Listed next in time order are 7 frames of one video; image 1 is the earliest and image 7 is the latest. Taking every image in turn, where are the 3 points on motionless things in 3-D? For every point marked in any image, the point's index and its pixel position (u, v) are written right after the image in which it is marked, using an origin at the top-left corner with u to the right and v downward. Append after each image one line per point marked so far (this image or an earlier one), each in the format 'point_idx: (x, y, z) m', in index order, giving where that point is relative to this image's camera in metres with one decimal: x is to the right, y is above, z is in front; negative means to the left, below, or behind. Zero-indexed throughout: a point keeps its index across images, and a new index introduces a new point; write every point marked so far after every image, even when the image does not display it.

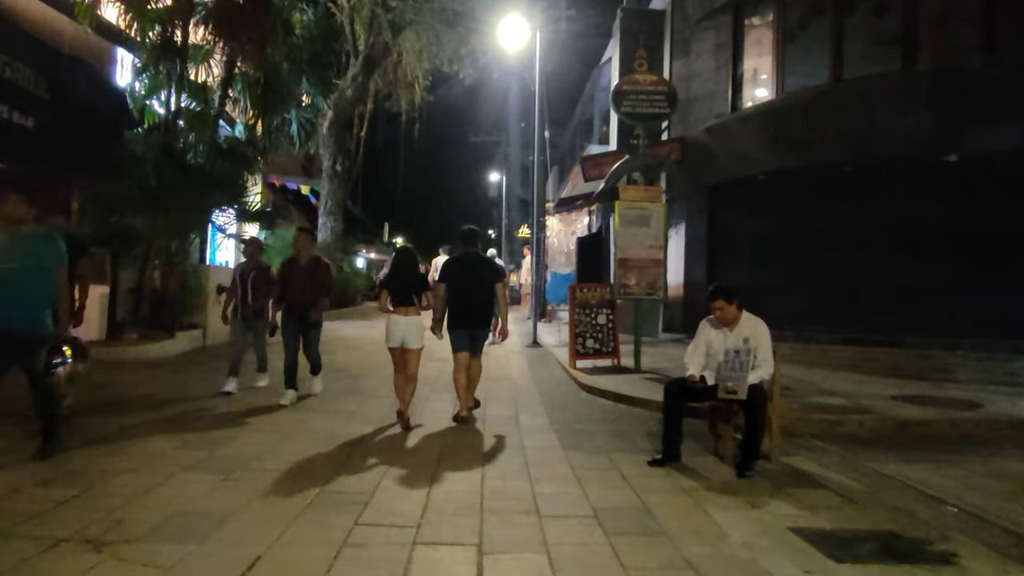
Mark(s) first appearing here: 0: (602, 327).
0: (+1.4, -0.6, +11.3) m
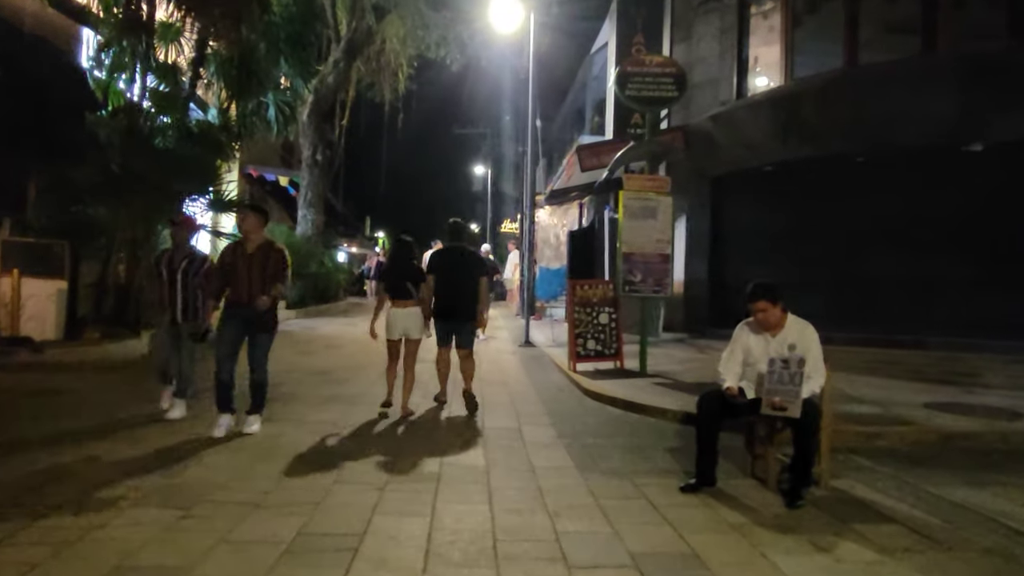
0: (+1.3, -0.6, +10.5) m
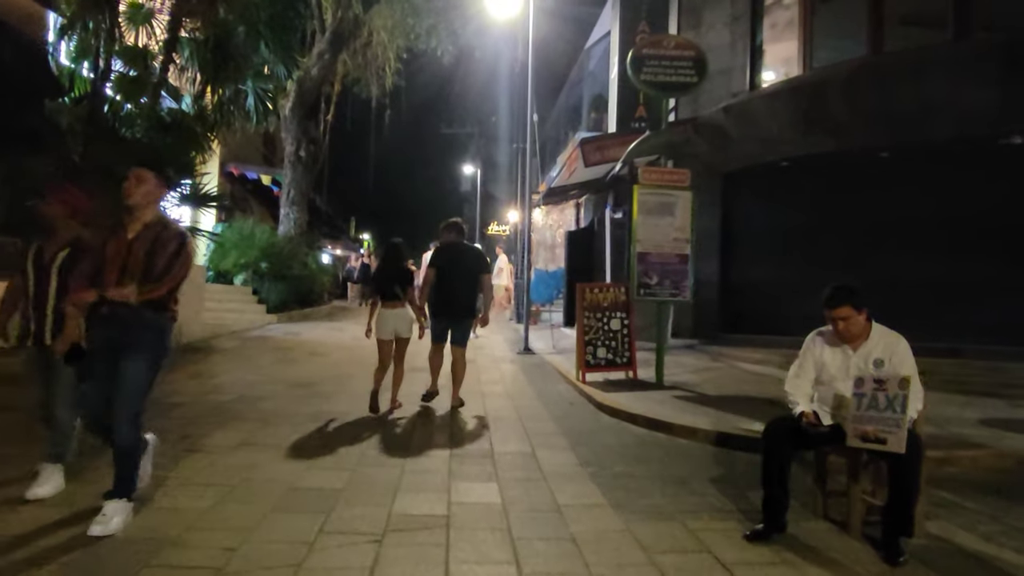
0: (+1.4, -0.6, +9.6) m
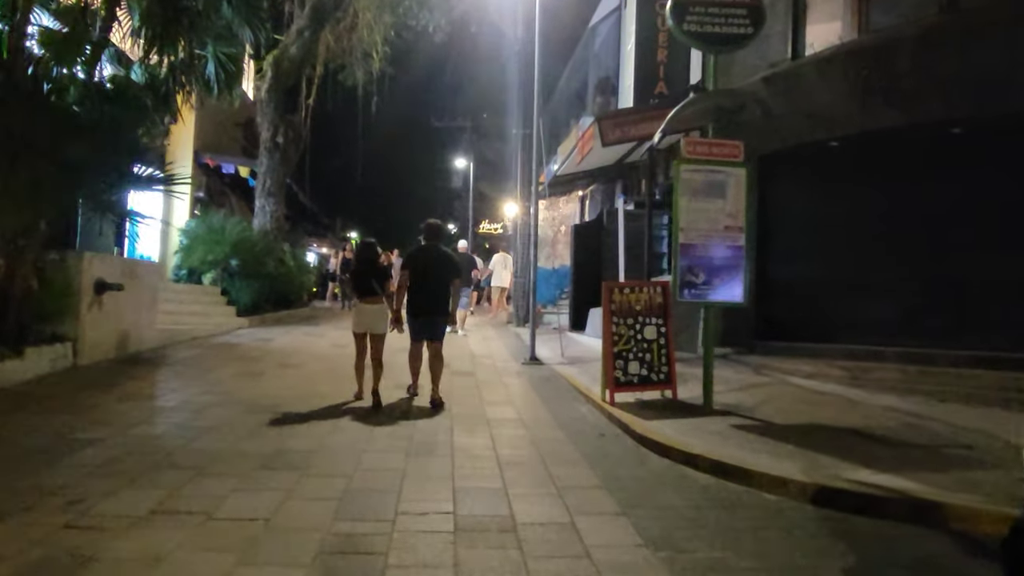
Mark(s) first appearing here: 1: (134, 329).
0: (+1.5, -0.6, +7.9) m
1: (-5.7, -0.6, +10.8) m
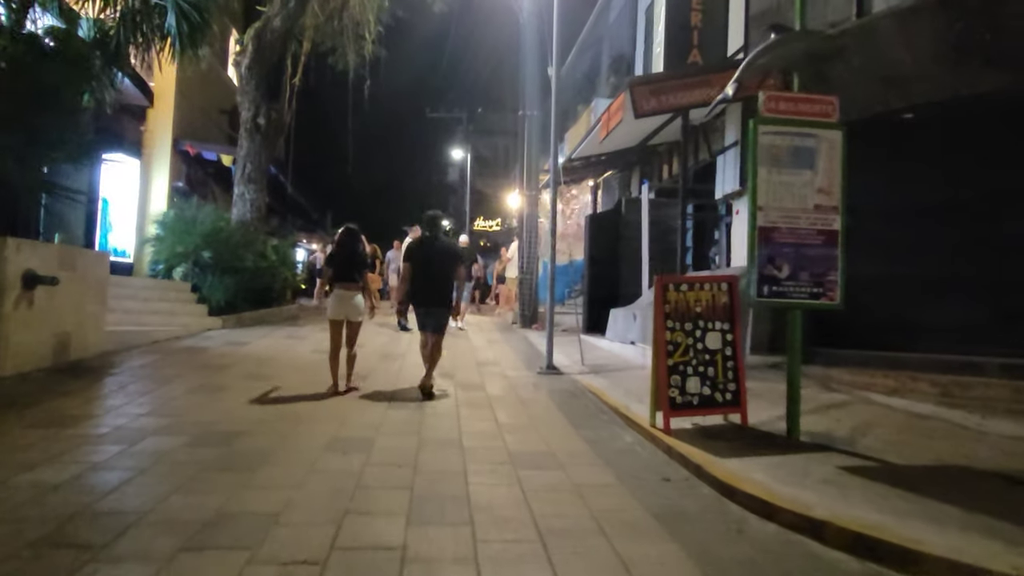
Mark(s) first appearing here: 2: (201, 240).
0: (+1.7, -0.6, +6.2) m
1: (-5.5, -0.5, +9.1) m
2: (-5.9, +0.9, +13.8) m
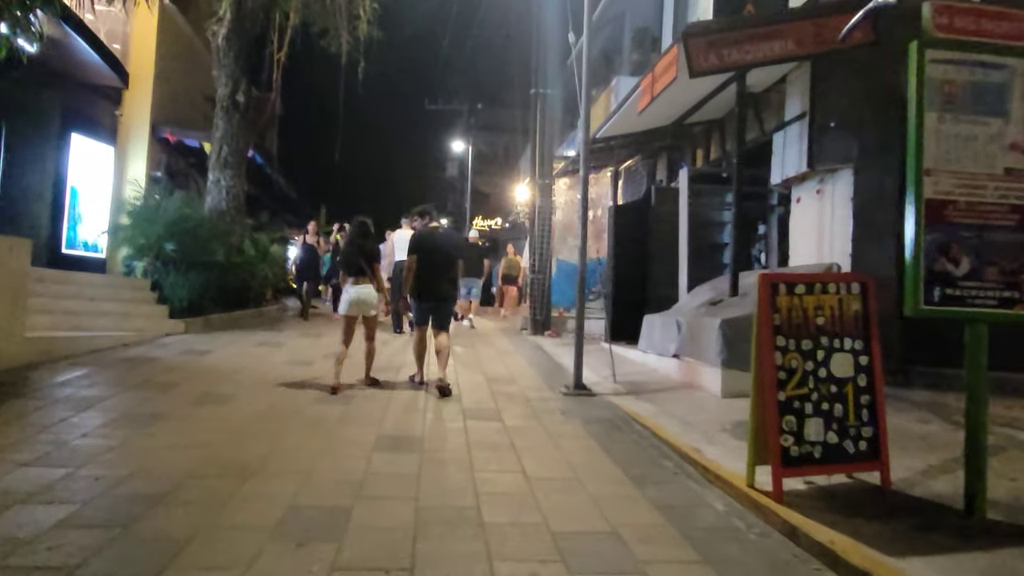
0: (+2.0, -0.6, +4.3) m
1: (-5.2, -0.5, +7.2) m
2: (-5.7, +1.0, +11.9) m
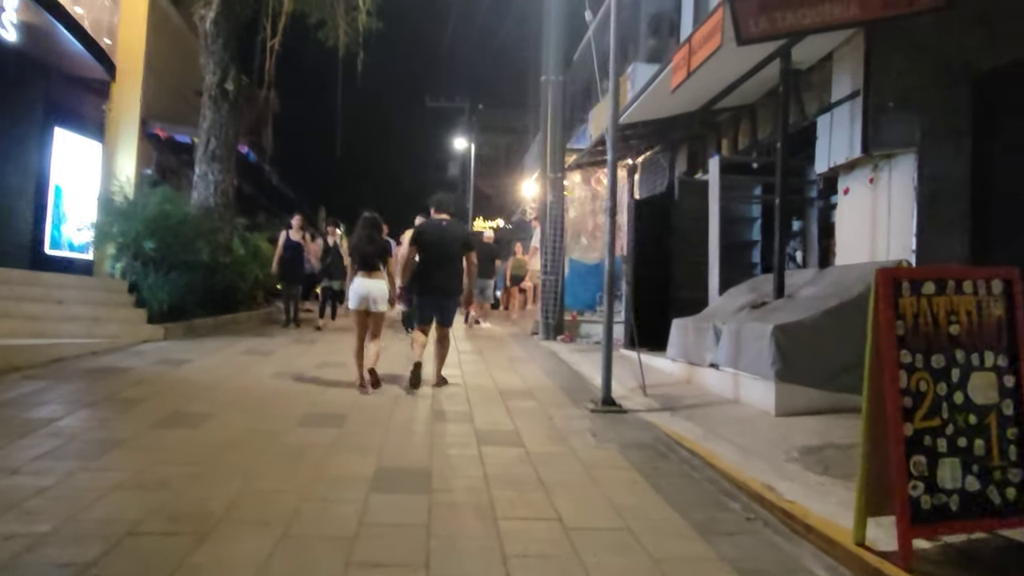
0: (+2.1, -0.6, +3.3) m
1: (-5.1, -0.5, +6.2) m
2: (-5.5, +0.9, +10.9) m
